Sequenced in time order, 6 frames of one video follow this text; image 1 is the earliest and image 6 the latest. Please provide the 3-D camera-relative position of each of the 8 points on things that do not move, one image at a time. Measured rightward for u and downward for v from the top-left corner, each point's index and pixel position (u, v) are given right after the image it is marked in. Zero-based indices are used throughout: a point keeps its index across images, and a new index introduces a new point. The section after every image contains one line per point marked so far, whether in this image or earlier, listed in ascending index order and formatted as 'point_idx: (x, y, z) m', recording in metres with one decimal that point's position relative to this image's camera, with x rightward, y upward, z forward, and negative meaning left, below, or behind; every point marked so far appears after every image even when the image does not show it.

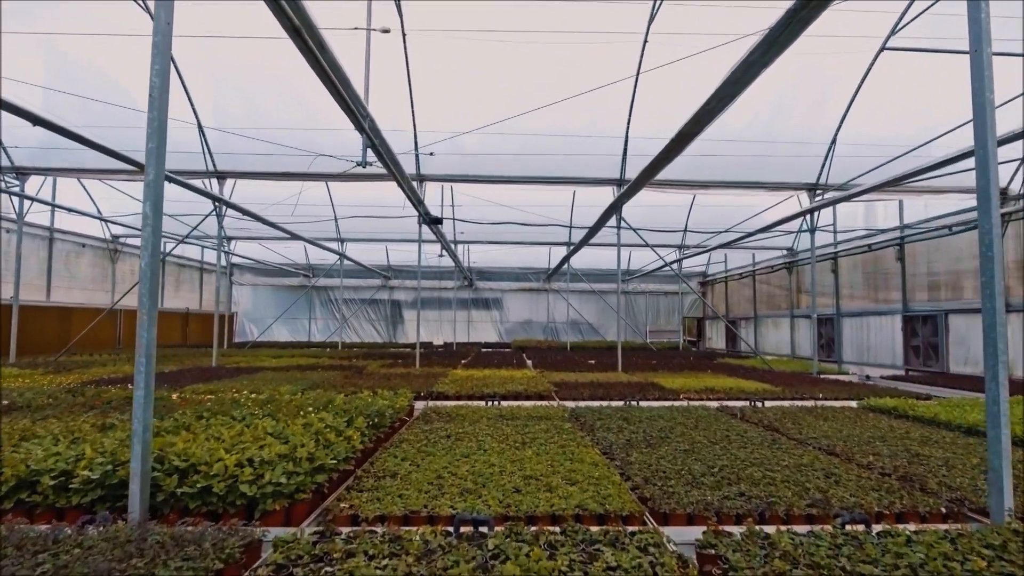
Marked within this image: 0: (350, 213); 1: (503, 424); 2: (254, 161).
0: (-5.1, +2.4, +15.7) m
1: (-0.1, -1.6, +5.9) m
2: (-5.6, +3.0, +11.3) m
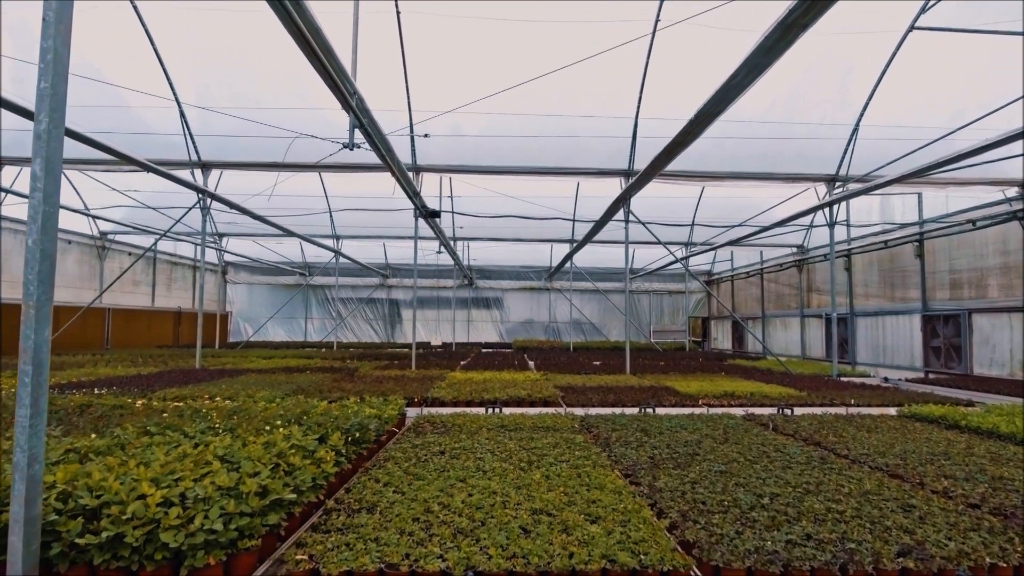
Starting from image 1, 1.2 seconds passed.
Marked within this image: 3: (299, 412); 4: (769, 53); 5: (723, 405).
0: (-5.1, +2.5, +15.0) m
1: (-0.1, -1.5, +5.2) m
2: (-5.6, +3.1, +10.6) m
3: (-2.1, -1.2, +5.0) m
4: (+3.1, +2.8, +5.9) m
5: (+3.1, -1.7, +7.4) m
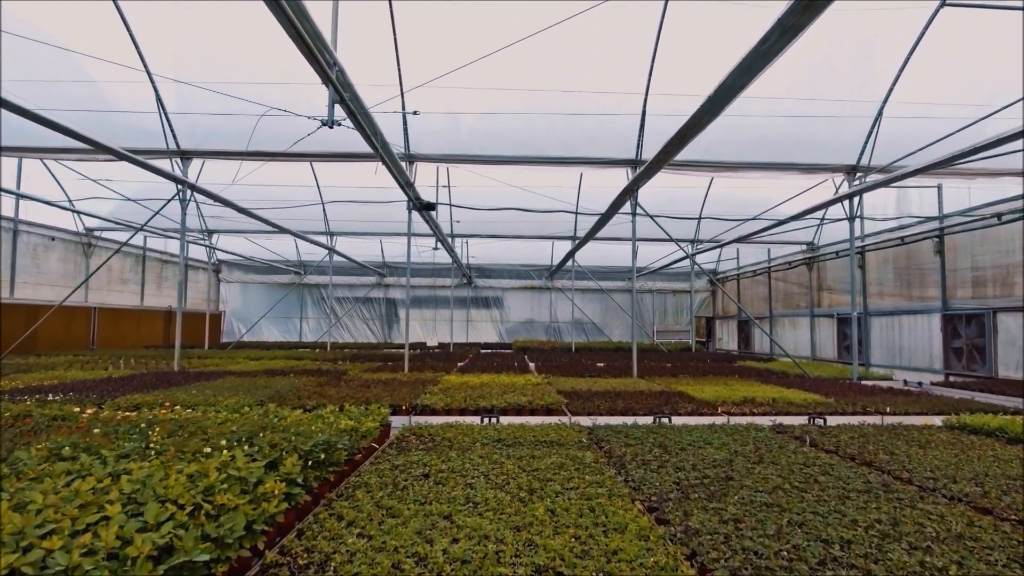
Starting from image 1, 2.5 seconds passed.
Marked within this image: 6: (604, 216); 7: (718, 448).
0: (-5.1, +2.6, +14.3) m
1: (-0.1, -1.5, +4.4) m
2: (-5.6, +3.2, +9.8) m
3: (-2.1, -1.2, +4.2) m
4: (+3.0, +2.9, +5.2) m
5: (+3.1, -1.7, +6.7) m
6: (+2.2, +1.7, +11.8) m
7: (+2.0, -1.5, +4.7) m
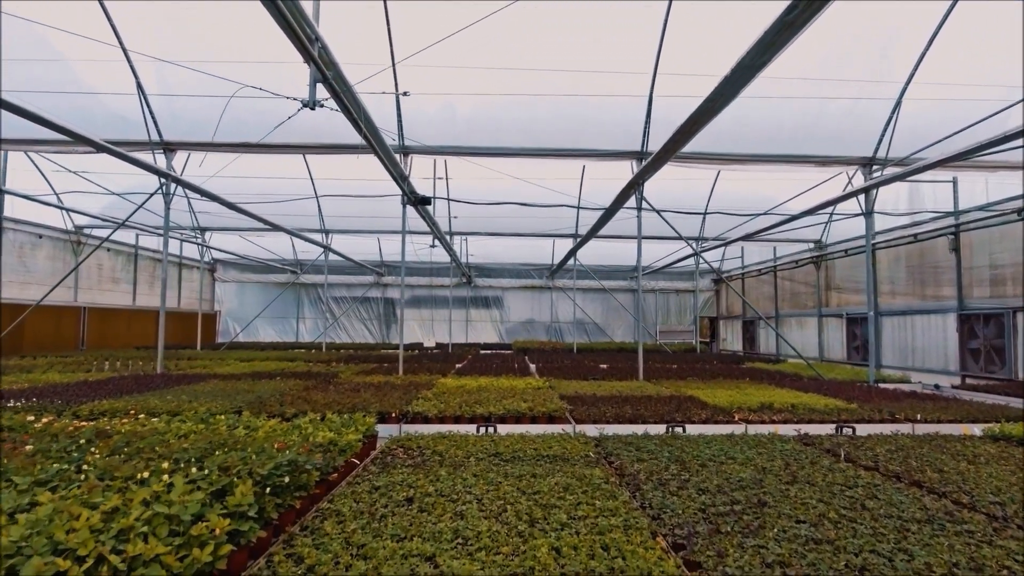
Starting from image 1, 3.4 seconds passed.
0: (-5.1, +2.6, +13.7) m
1: (-0.1, -1.4, +3.9) m
2: (-5.6, +3.2, +9.3) m
3: (-2.1, -1.1, +3.7) m
4: (+3.0, +2.9, +4.6) m
5: (+3.1, -1.6, +6.1) m
6: (+2.2, +1.8, +11.3) m
7: (+1.9, -1.5, +4.2) m
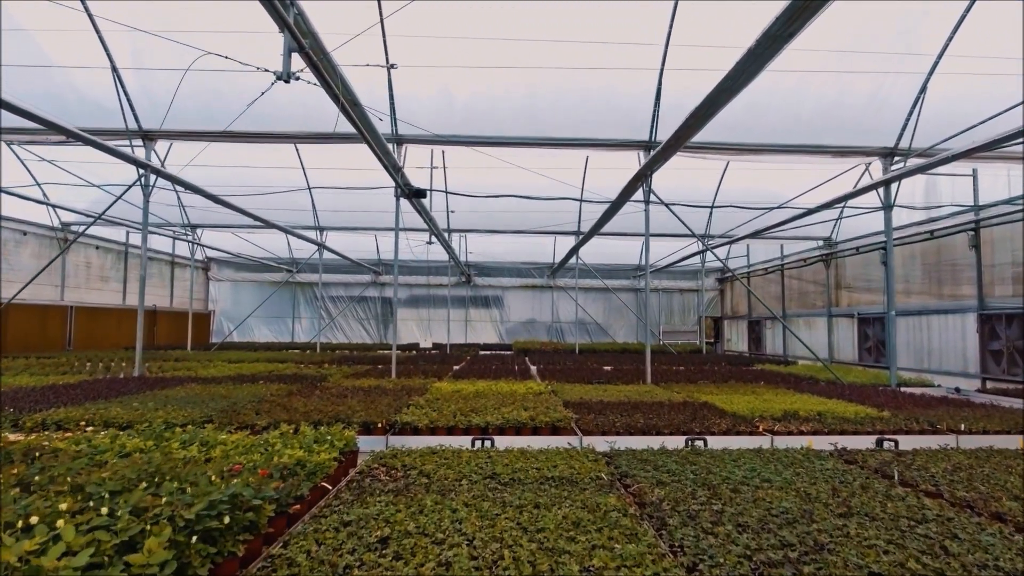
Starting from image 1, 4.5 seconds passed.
0: (-5.1, +2.7, +13.1) m
1: (-0.1, -1.4, +3.3) m
2: (-5.6, +3.3, +8.7) m
3: (-2.2, -1.1, +3.0) m
4: (+3.0, +2.9, +4.0) m
5: (+3.1, -1.6, +5.5) m
6: (+2.2, +1.8, +10.6) m
7: (+1.9, -1.4, +3.6) m
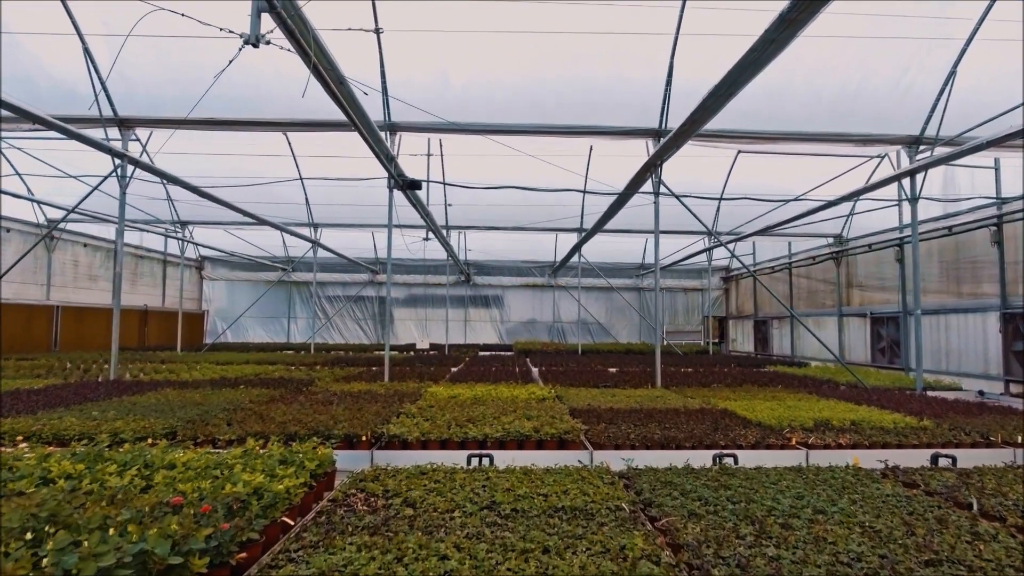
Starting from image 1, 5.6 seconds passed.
0: (-5.1, +2.7, +12.5) m
1: (-0.1, -1.3, +2.6) m
2: (-5.6, +3.3, +8.0) m
3: (-2.1, -1.0, +2.4) m
4: (+3.0, +3.0, +3.3) m
5: (+3.1, -1.6, +4.8) m
6: (+2.2, +1.9, +10.0) m
7: (+2.0, -1.4, +2.9) m
